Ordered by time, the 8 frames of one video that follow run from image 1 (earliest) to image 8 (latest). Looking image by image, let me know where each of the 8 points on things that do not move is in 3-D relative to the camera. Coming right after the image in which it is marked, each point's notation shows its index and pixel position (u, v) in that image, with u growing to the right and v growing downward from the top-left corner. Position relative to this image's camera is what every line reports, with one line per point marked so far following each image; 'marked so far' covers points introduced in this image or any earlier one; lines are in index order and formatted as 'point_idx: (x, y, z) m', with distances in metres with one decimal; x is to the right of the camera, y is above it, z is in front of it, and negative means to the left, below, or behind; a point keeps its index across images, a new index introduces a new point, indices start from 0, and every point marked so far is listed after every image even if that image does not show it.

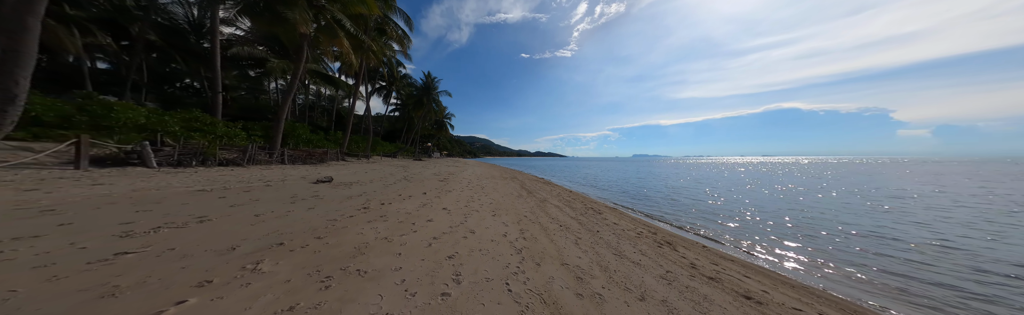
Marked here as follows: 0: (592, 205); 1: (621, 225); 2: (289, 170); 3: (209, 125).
0: (+4.0, -2.7, +8.5) m
1: (+3.5, -2.2, +5.4) m
2: (-9.9, -0.6, +7.4) m
3: (-15.3, +1.6, +8.4) m
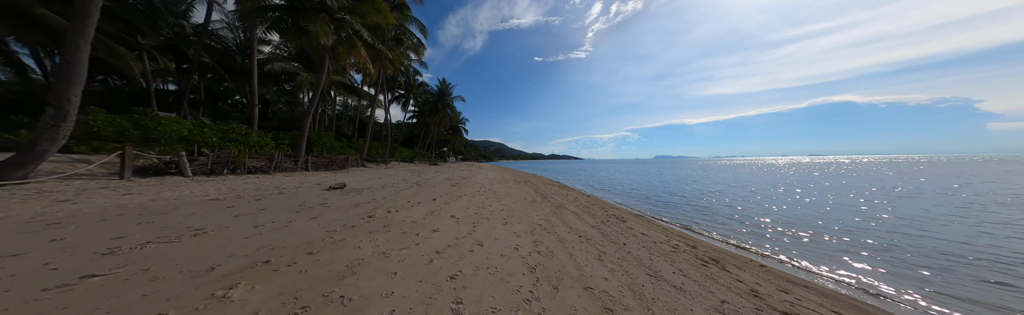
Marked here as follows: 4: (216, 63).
0: (+4.6, -2.7, +7.8) m
1: (+3.9, -2.2, +4.7) m
2: (-9.4, -0.9, +7.7) m
3: (-14.7, +1.2, +9.1) m
4: (-32.5, +10.1, +18.4) m
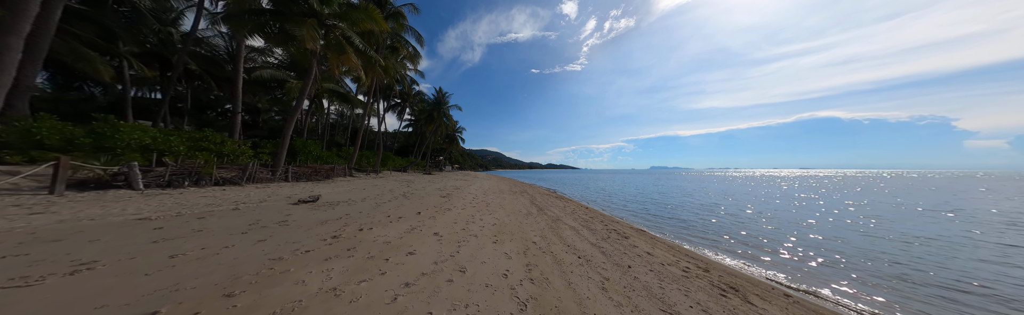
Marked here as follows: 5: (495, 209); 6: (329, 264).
0: (+4.4, -3.2, +7.3) m
1: (+3.7, -2.5, +4.2) m
2: (-9.6, -1.3, +7.0) m
3: (-15.0, +0.7, +8.5) m
4: (-33.0, +9.2, +17.9) m
5: (-0.8, -2.5, +8.0) m
6: (-2.6, -1.5, +2.3) m
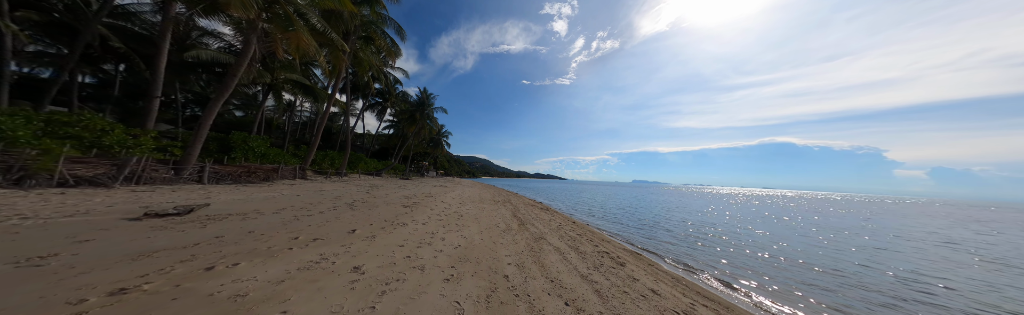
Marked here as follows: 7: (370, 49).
0: (+3.4, -3.5, +6.3) m
1: (+3.0, -2.7, +3.2) m
2: (-10.5, -1.1, +5.1) m
3: (-15.8, +1.1, +6.3) m
4: (-34.1, +9.9, +14.9) m
5: (-1.8, -2.7, +6.7) m
6: (-3.1, -1.3, +0.9) m
7: (-14.5, +11.0, +17.2) m
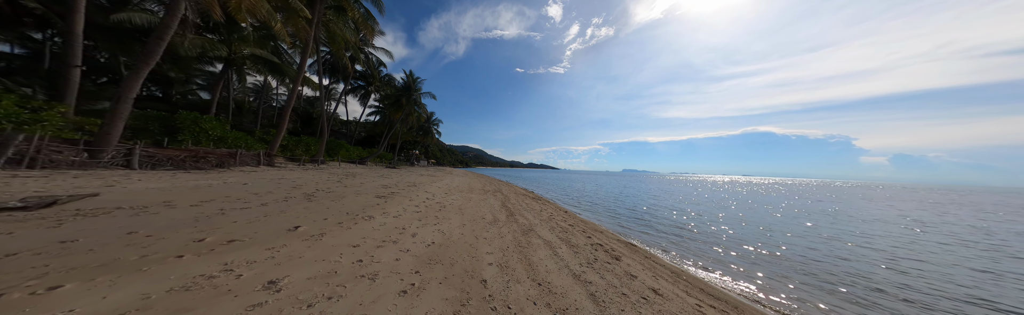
0: (+2.9, -3.0, +5.9) m
1: (+2.6, -2.4, +2.7) m
2: (-10.9, -0.6, +4.1) m
3: (-16.3, +1.7, +4.9) m
4: (-34.8, +11.1, +12.2) m
5: (-2.3, -2.1, +6.0) m
6: (-3.3, -1.1, +0.2) m
7: (-15.2, +12.2, +15.2) m
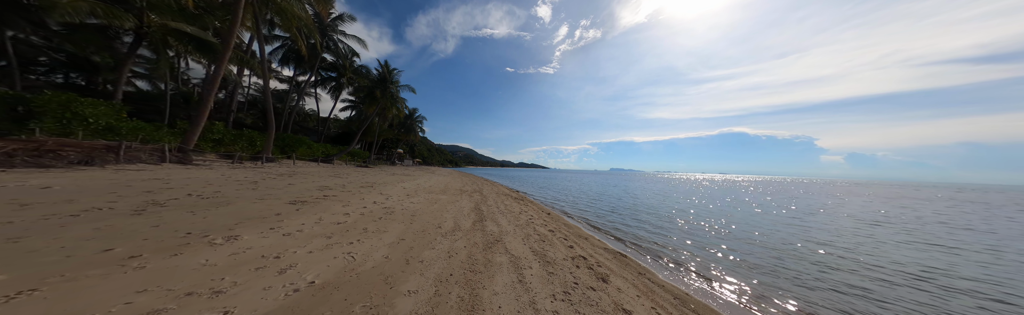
0: (+1.8, -2.8, +4.7) m
1: (+1.7, -2.1, +1.5) m
2: (-11.8, -0.3, +2.1) m
3: (-17.3, +1.9, +2.6) m
4: (-36.2, +11.3, +8.8) m
5: (-3.4, -1.9, +4.5) m
6: (-4.1, -0.9, -1.4) m
7: (-16.8, +12.5, +12.9) m
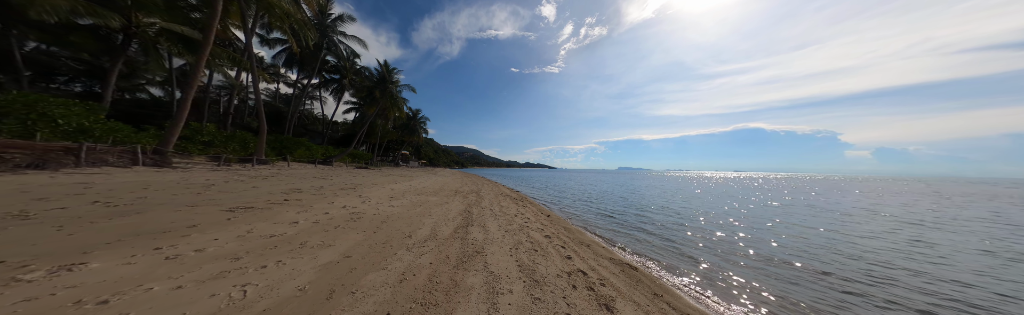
0: (+1.4, -2.6, +3.7) m
1: (+1.2, -2.0, +0.6) m
2: (-12.3, -0.4, +1.4) m
3: (-17.8, +1.8, +2.1) m
4: (-36.6, +11.0, +8.8) m
5: (-3.8, -1.8, +3.7) m
6: (-4.7, -0.8, -2.2) m
7: (-17.2, +12.4, +12.4) m
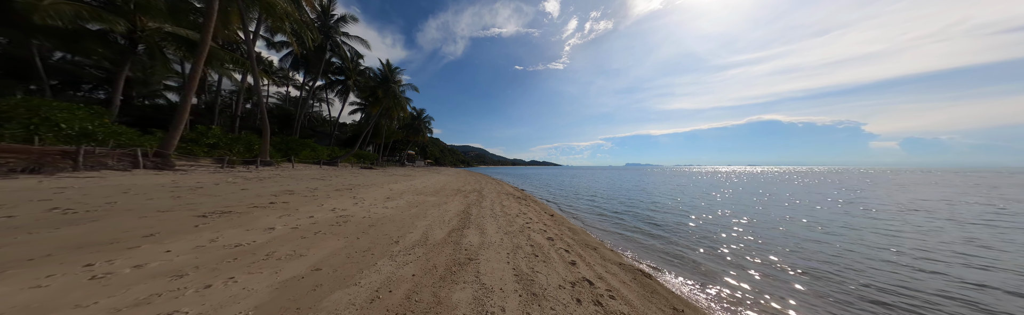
0: (+1.4, -2.5, +3.2) m
1: (+1.0, -1.9, +0.1) m
2: (-12.5, -0.5, +1.3) m
3: (-18.0, +1.6, +2.1) m
4: (-36.8, +10.5, +9.2) m
5: (-3.9, -1.8, +3.3) m
6: (-4.9, -0.9, -2.6) m
7: (-17.3, +12.3, +12.2) m
